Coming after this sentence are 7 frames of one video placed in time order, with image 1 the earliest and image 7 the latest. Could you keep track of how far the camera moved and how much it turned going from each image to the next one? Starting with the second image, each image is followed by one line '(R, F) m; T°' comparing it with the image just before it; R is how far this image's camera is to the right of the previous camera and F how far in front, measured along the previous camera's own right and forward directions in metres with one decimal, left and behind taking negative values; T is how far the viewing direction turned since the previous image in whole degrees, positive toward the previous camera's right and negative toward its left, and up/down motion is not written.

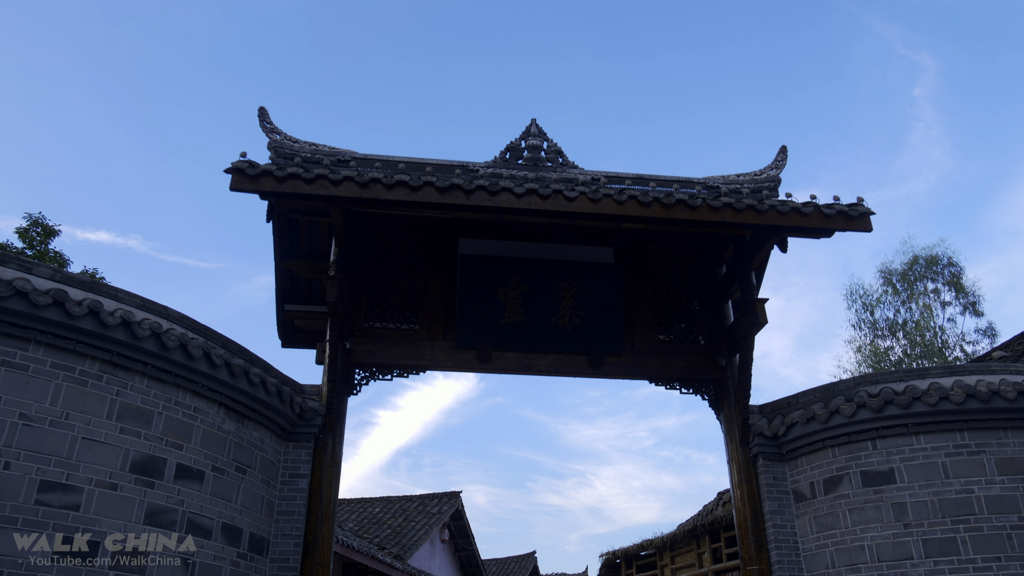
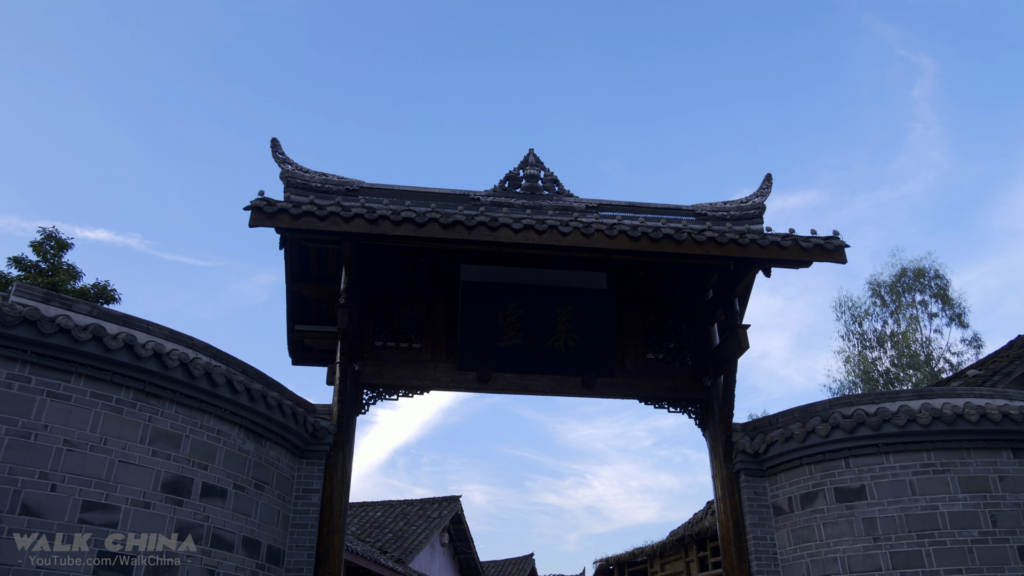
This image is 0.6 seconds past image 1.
(0.0, -0.4) m; 0°
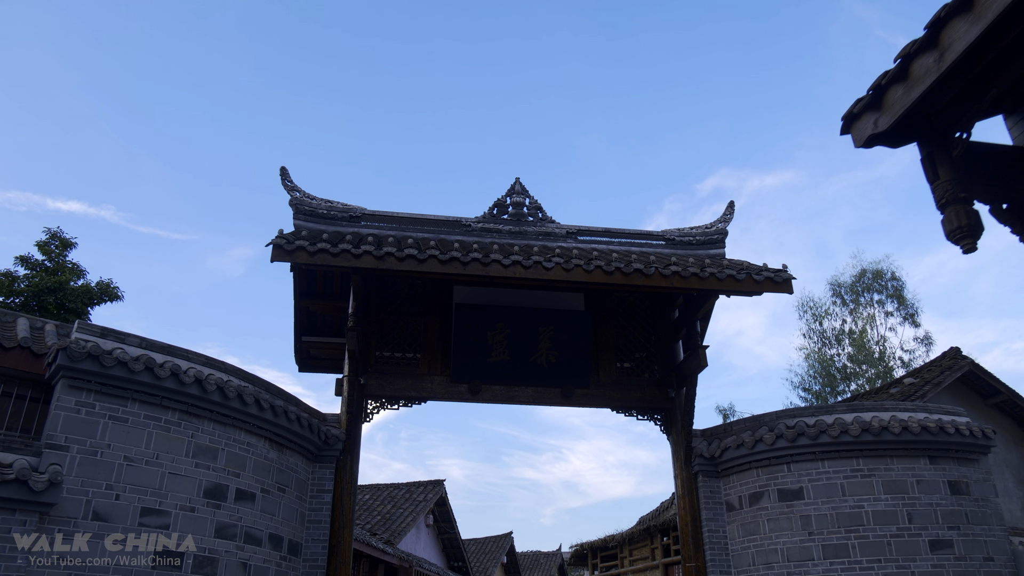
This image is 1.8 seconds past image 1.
(-0.1, -0.9) m; +2°
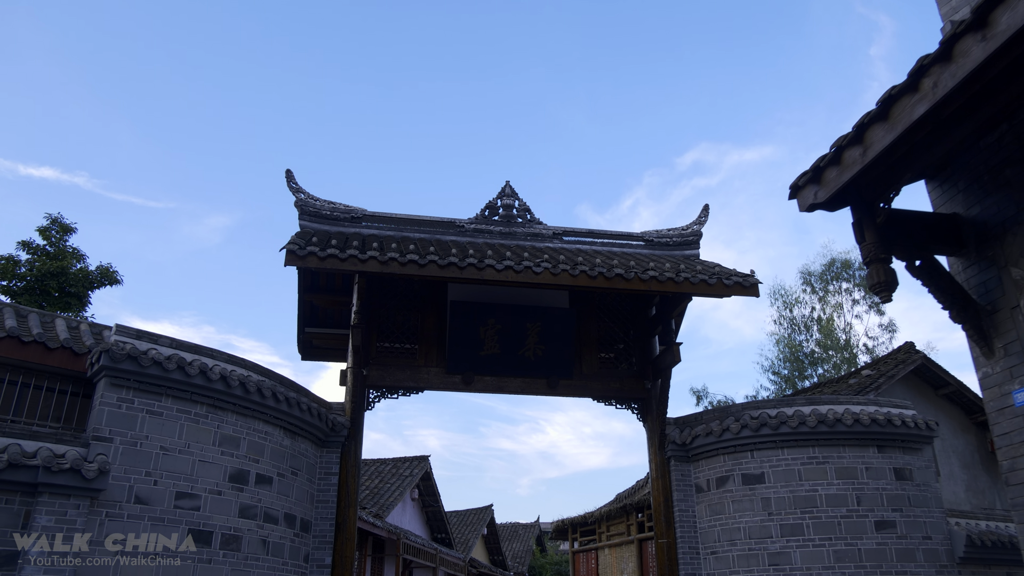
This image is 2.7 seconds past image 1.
(-0.1, -0.7) m; +2°
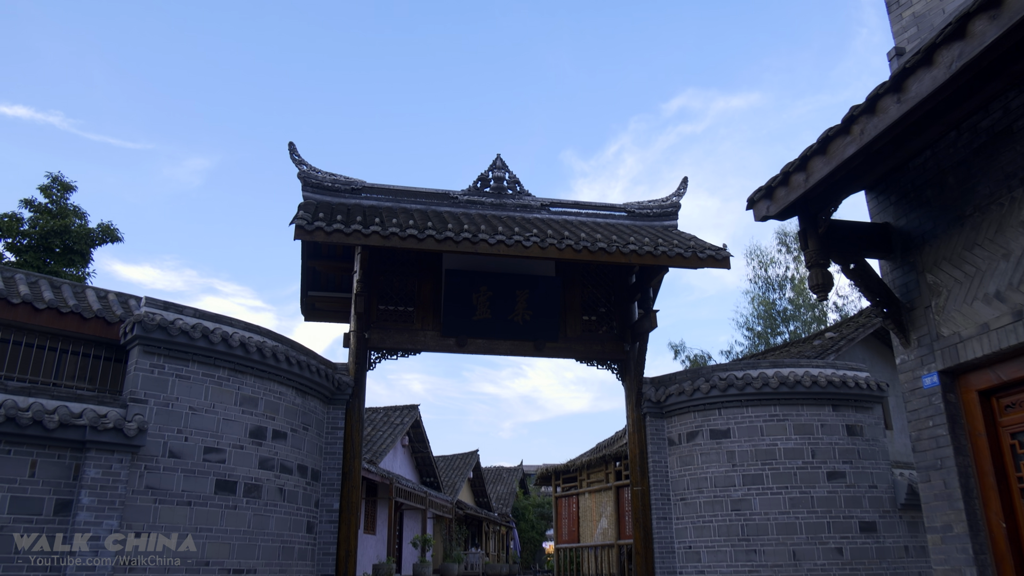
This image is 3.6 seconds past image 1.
(-0.1, -0.7) m; +1°
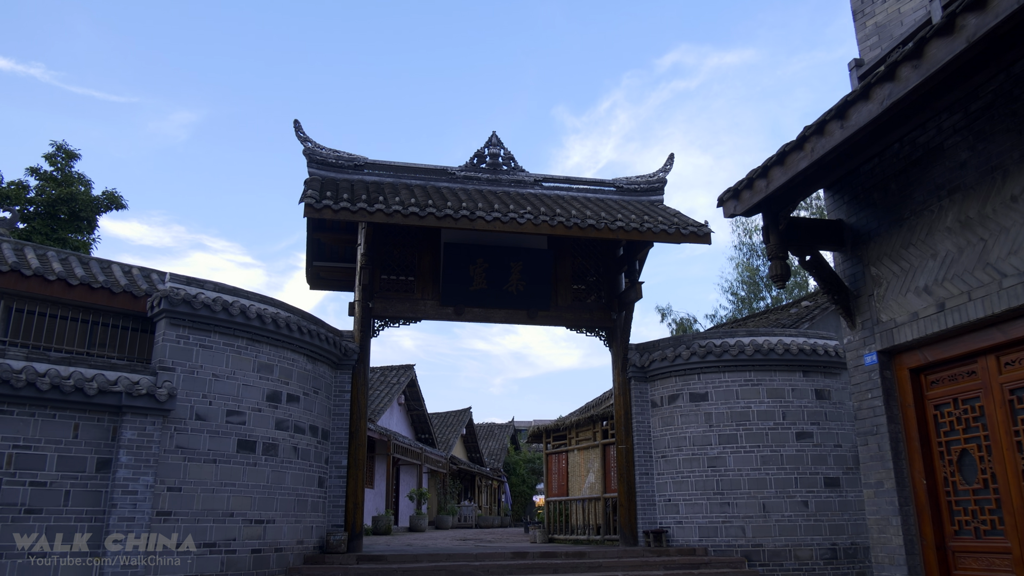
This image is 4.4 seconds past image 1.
(0.0, -0.6) m; +1°
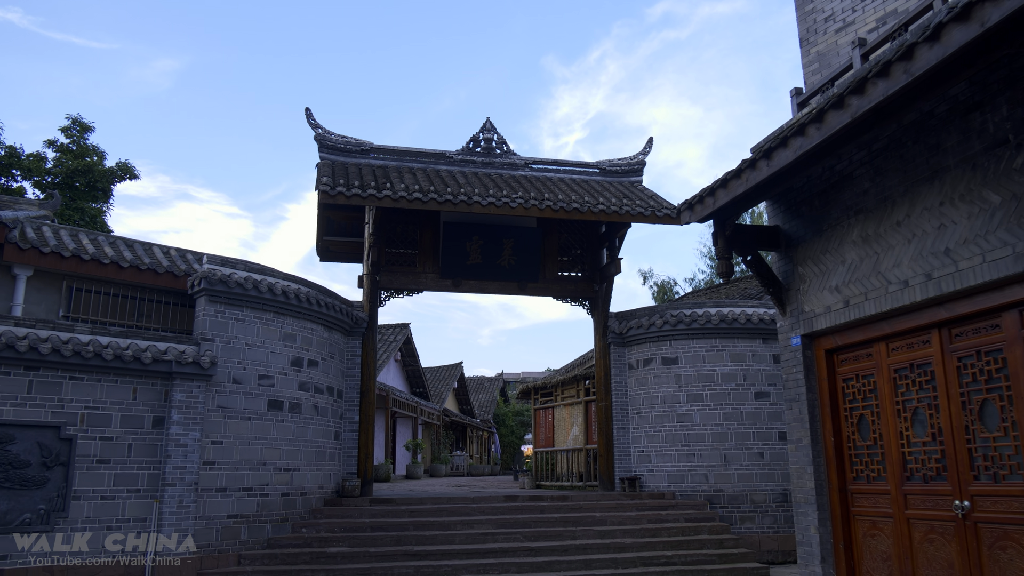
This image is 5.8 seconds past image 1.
(-0.1, -1.1) m; +1°
